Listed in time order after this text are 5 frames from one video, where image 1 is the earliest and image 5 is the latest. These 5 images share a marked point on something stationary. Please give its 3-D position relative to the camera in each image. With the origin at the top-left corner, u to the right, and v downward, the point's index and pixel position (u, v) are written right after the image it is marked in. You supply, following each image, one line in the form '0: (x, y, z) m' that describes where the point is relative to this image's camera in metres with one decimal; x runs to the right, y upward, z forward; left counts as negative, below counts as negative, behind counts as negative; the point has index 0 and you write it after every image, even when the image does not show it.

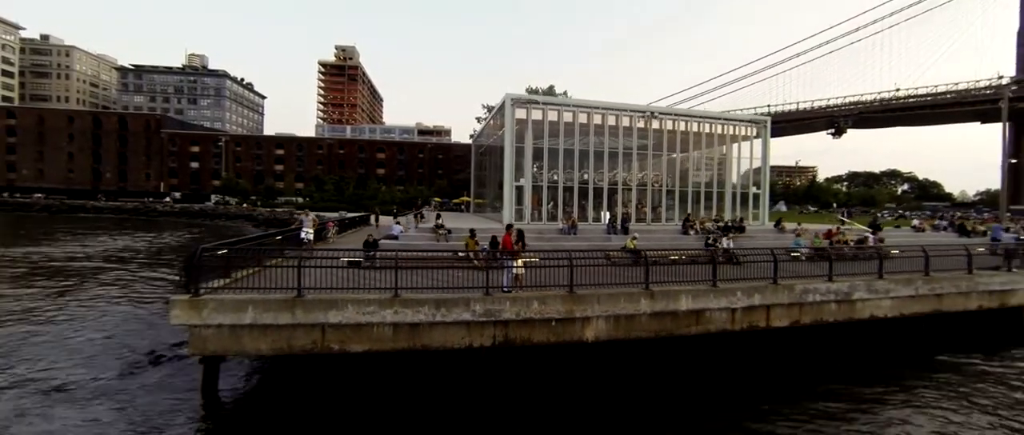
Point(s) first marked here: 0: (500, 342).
0: (-0.2, -2.4, +11.2) m
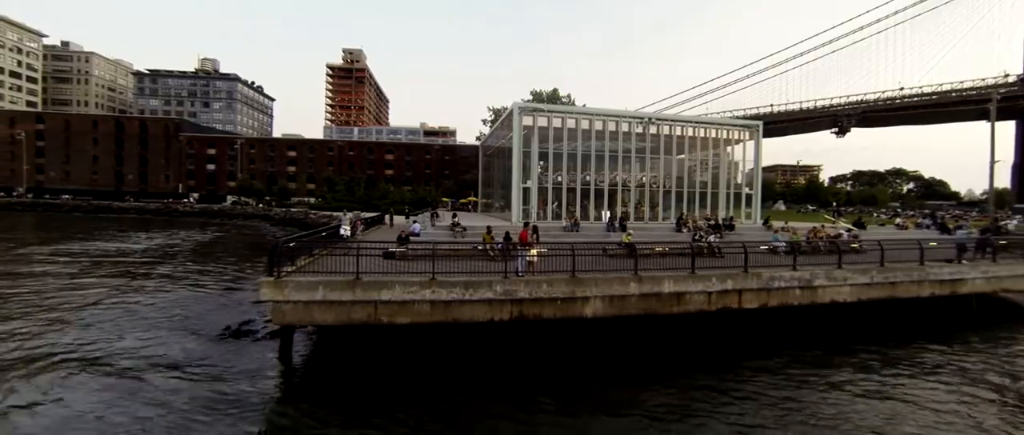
0: (+0.1, -2.4, +13.8) m
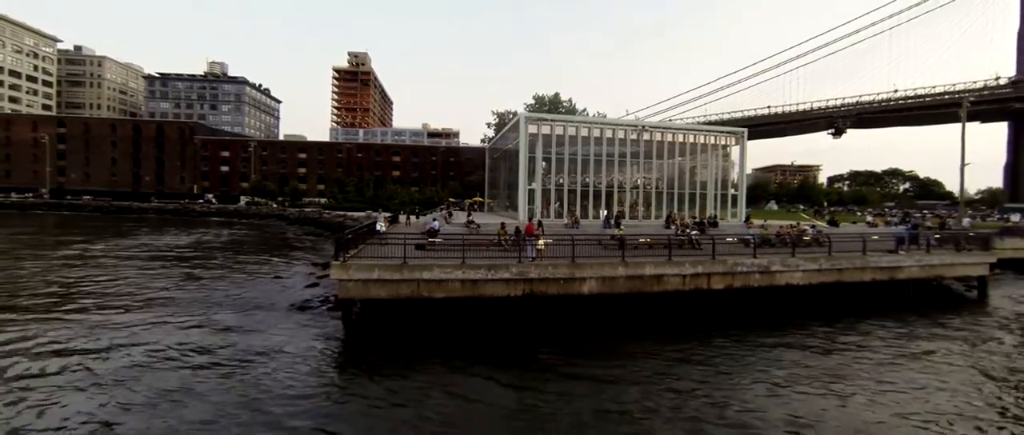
0: (+0.5, -2.3, +17.3) m
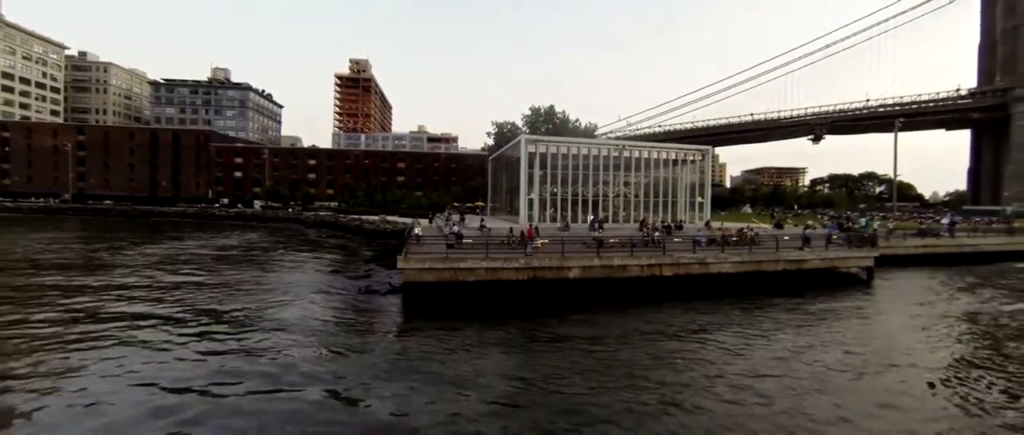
0: (+0.9, -2.6, +24.8) m
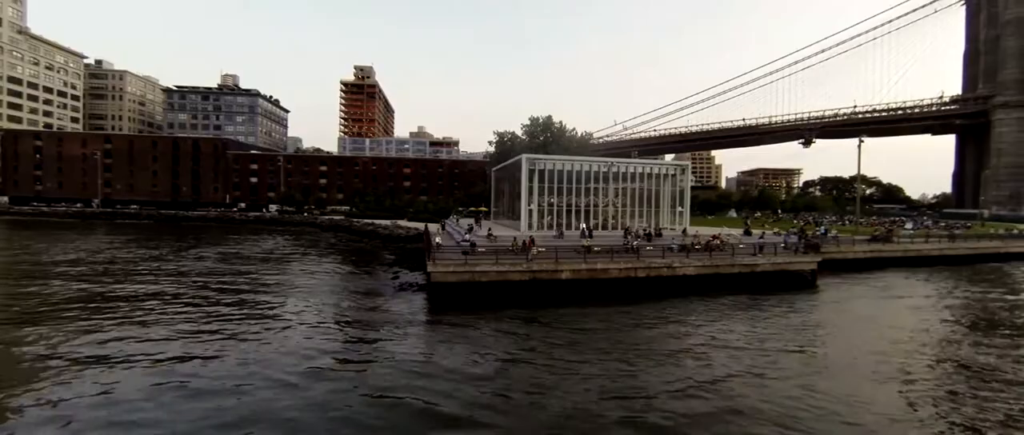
0: (+1.1, -3.4, +31.2) m
